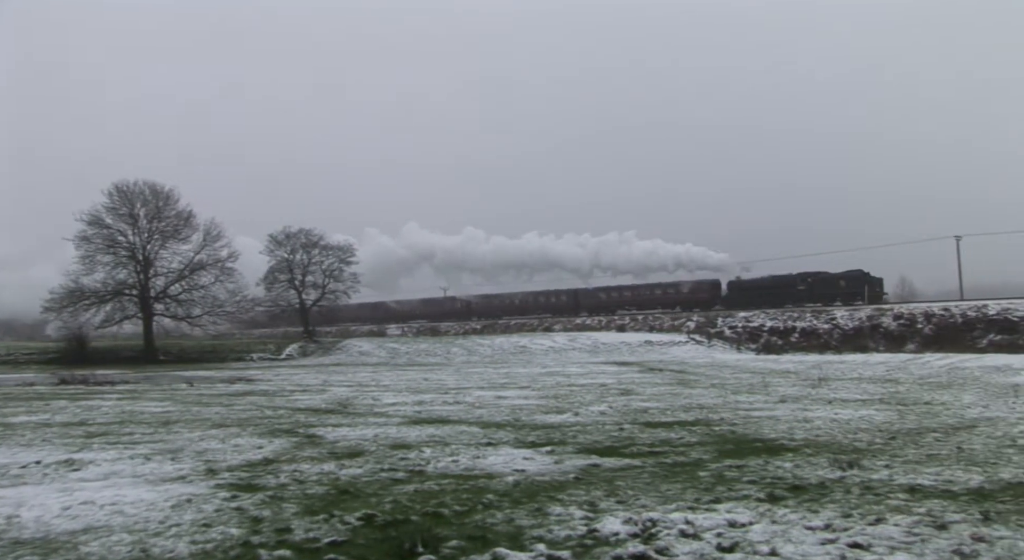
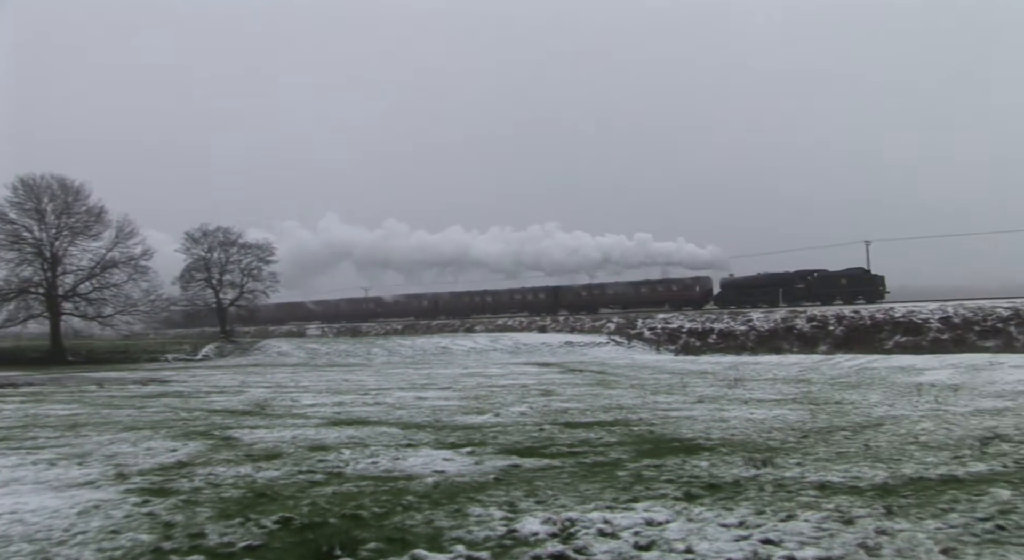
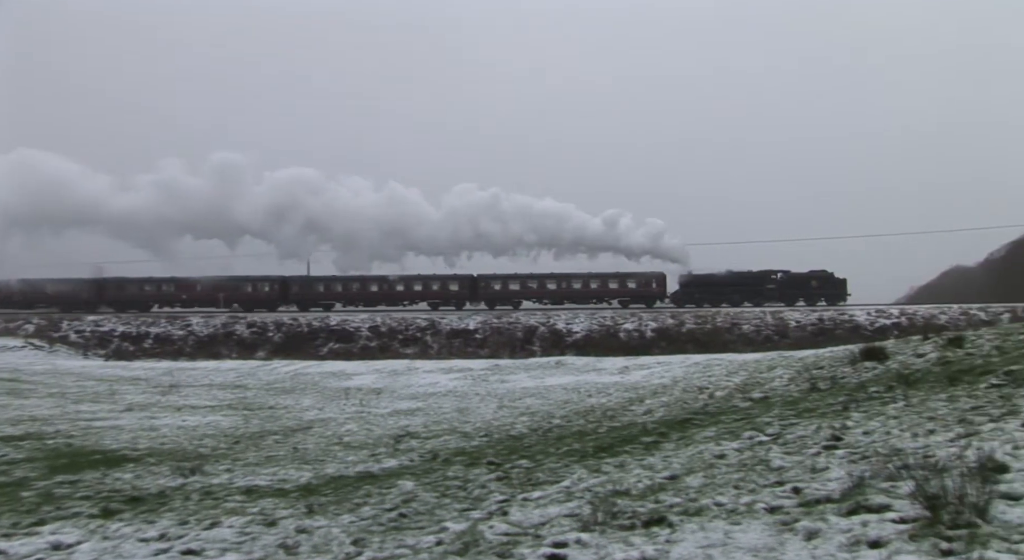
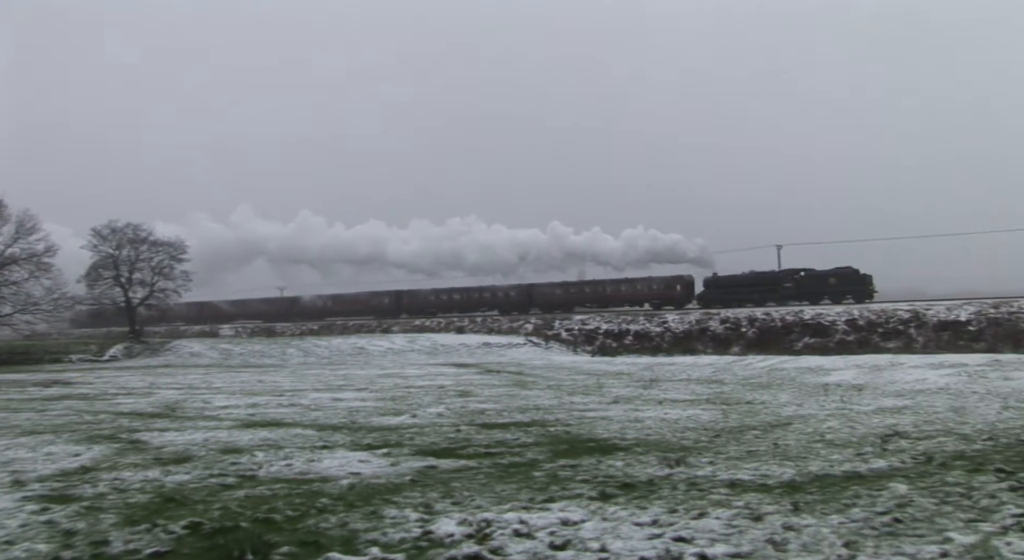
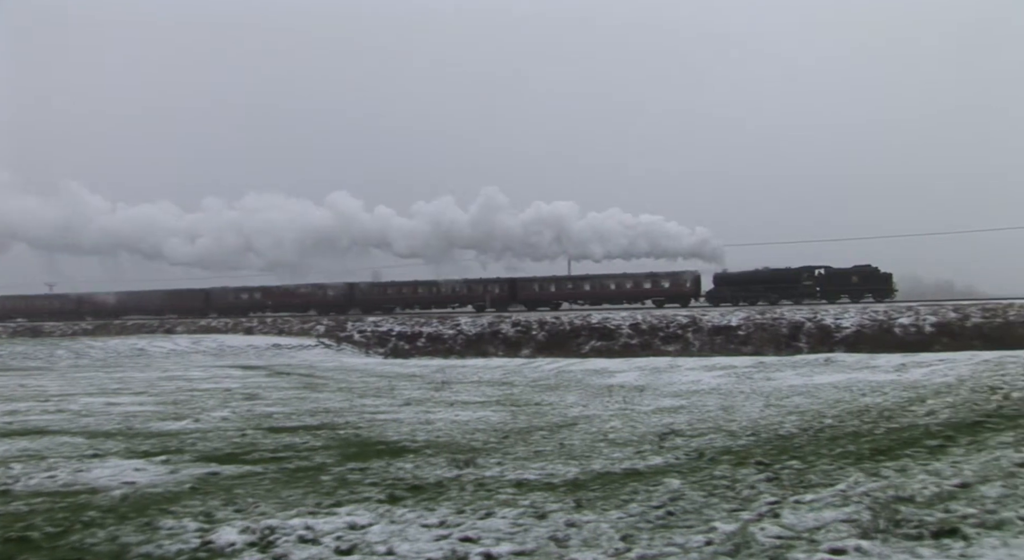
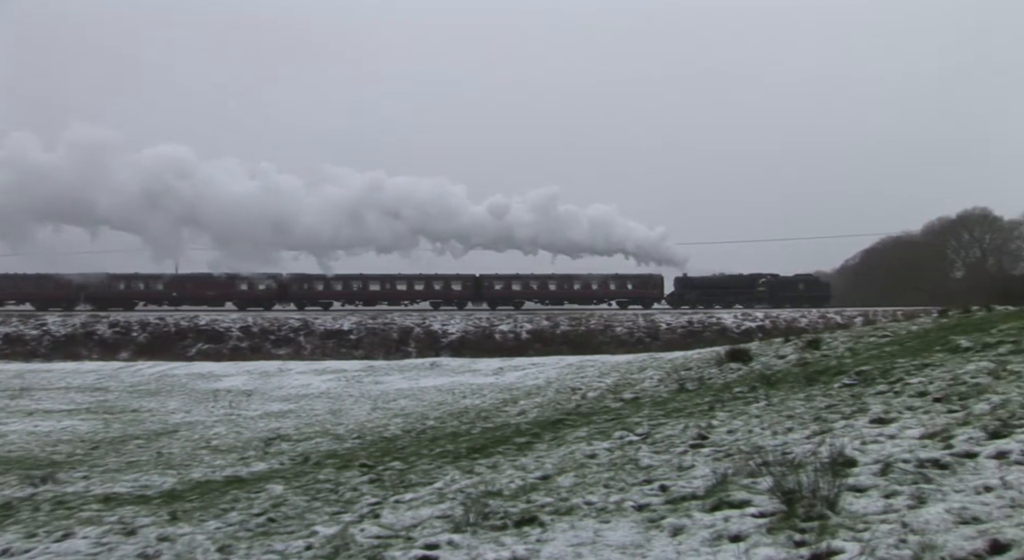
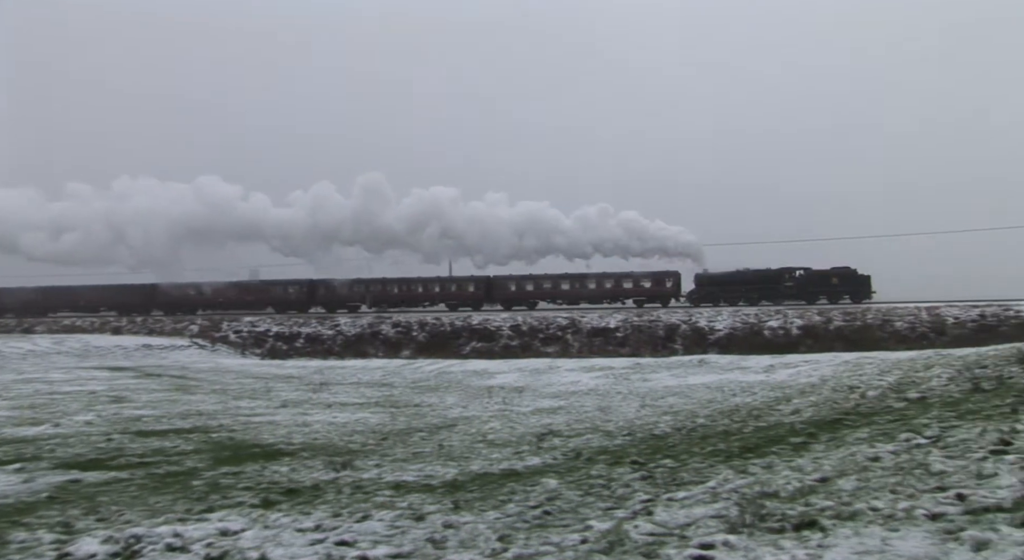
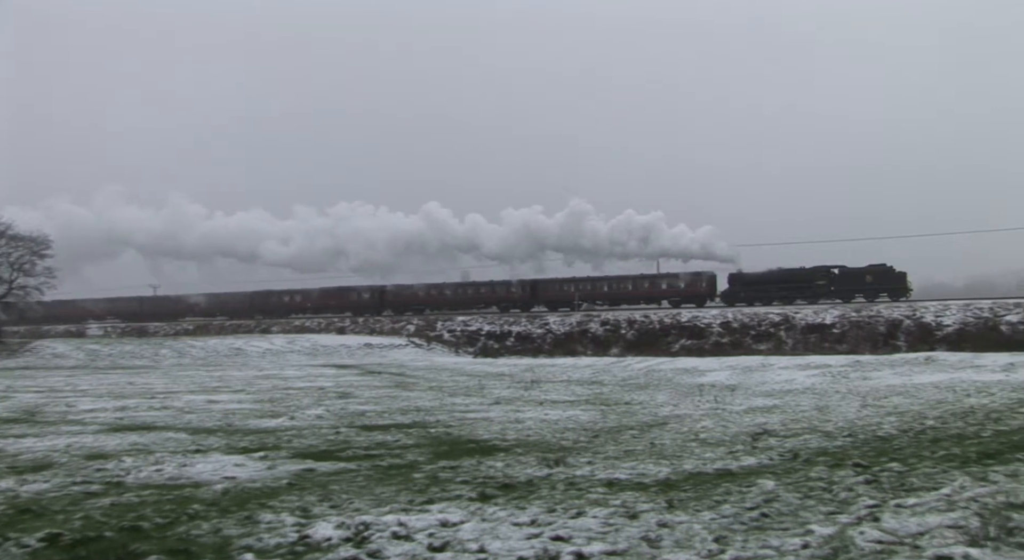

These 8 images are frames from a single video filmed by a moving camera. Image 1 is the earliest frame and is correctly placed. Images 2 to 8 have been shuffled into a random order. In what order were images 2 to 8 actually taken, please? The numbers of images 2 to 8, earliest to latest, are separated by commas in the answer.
2, 4, 8, 5, 7, 3, 6
